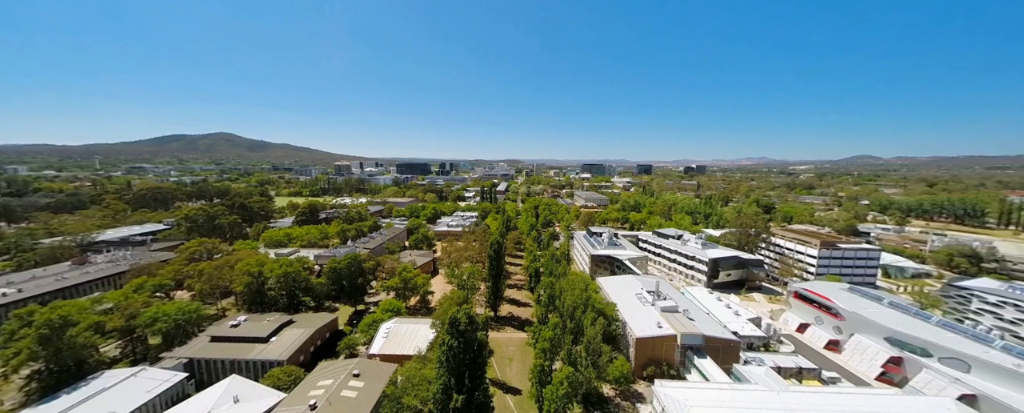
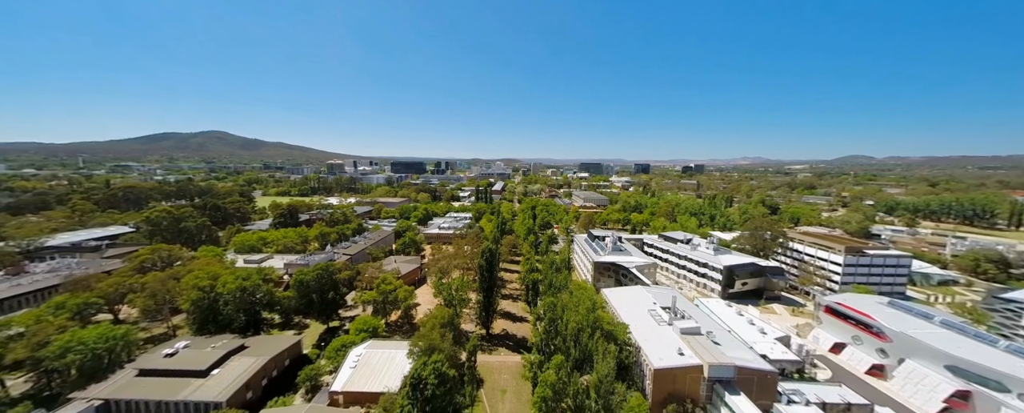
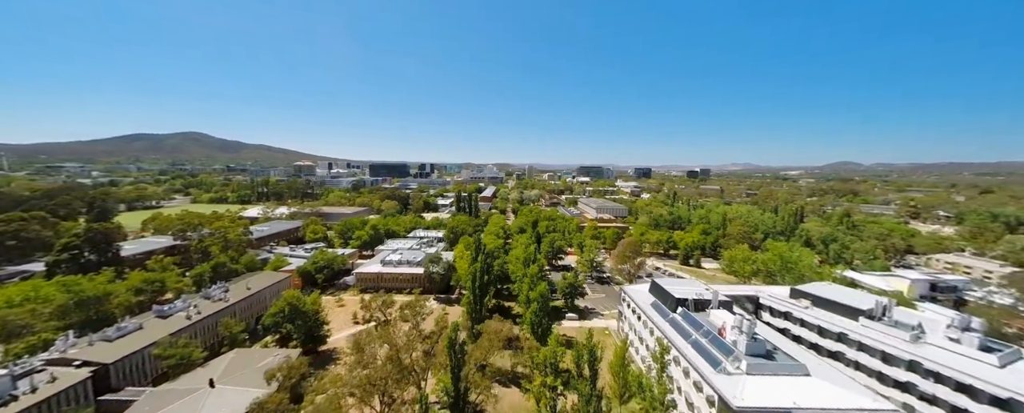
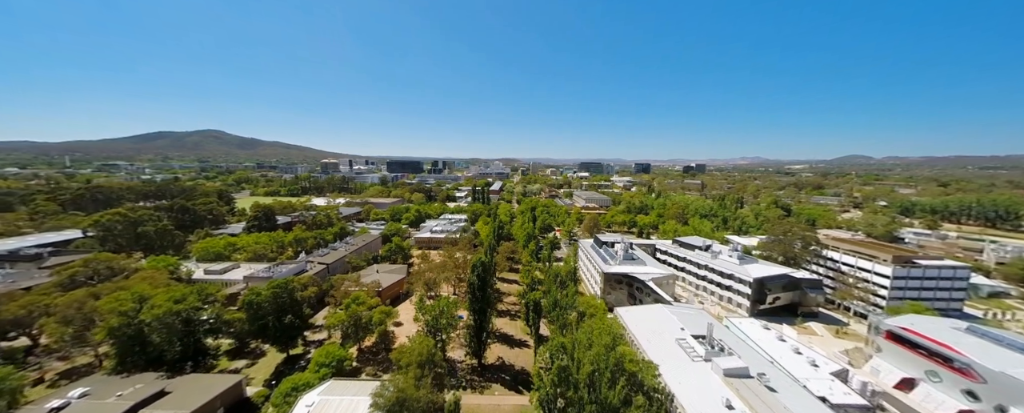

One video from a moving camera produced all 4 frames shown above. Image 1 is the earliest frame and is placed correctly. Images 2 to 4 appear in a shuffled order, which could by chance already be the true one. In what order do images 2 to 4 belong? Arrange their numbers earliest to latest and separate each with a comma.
2, 4, 3
